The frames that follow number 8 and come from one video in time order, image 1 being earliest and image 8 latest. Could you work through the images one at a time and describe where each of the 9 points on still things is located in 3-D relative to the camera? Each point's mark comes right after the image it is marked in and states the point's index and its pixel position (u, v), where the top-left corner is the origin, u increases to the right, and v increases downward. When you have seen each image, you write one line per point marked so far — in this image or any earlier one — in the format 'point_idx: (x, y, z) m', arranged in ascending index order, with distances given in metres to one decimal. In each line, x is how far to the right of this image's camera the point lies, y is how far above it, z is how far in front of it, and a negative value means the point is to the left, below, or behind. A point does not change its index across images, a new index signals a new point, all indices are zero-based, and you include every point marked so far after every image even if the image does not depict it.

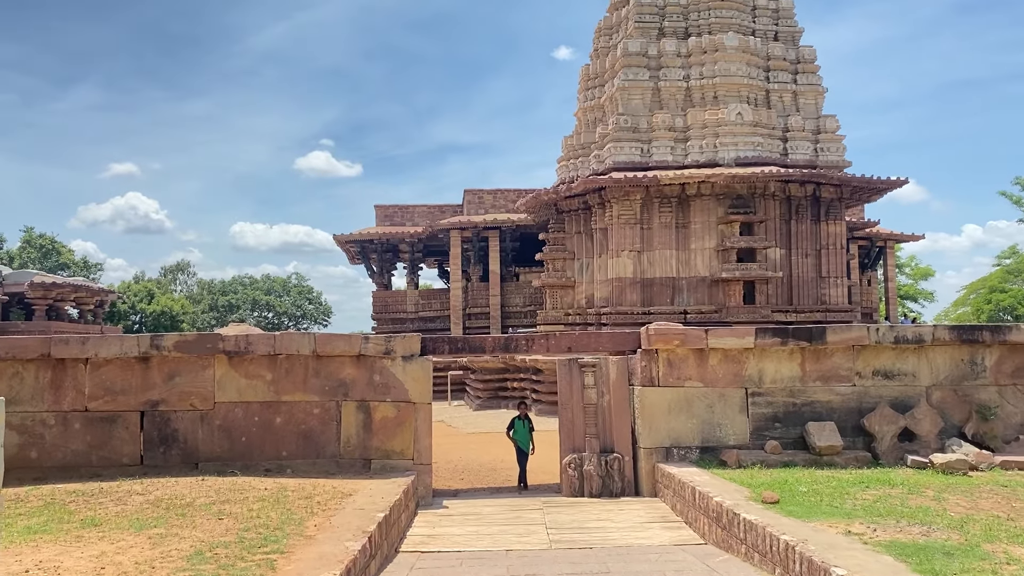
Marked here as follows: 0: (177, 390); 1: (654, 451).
0: (-3.1, -0.9, +8.0) m
1: (+1.4, -1.6, +8.4) m
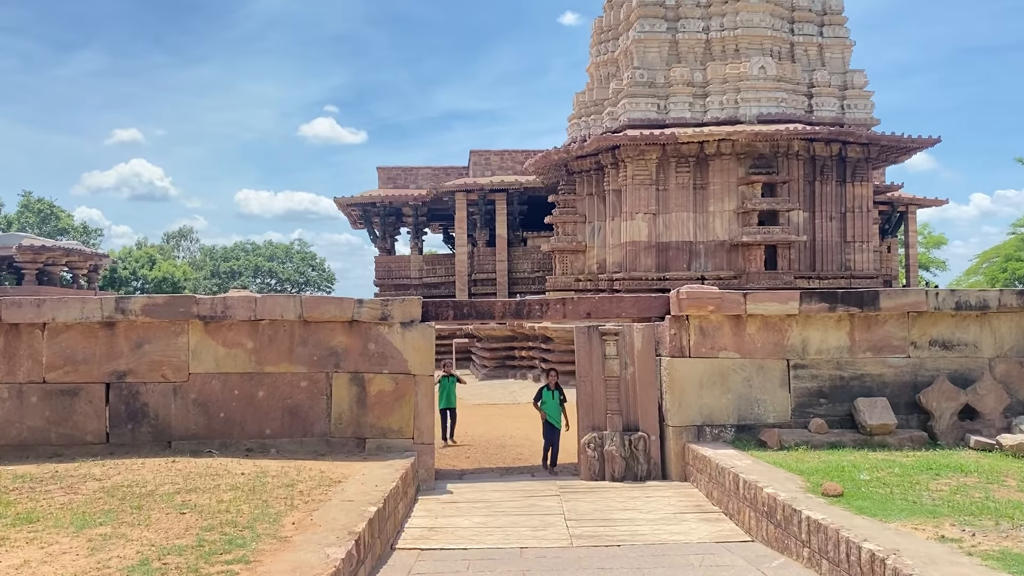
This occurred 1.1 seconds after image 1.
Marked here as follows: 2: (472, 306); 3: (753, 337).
0: (-3.0, -0.6, +7.1) m
1: (+1.5, -1.2, +7.5) m
2: (-0.4, -0.2, +7.8) m
3: (+2.1, -0.4, +7.6) m
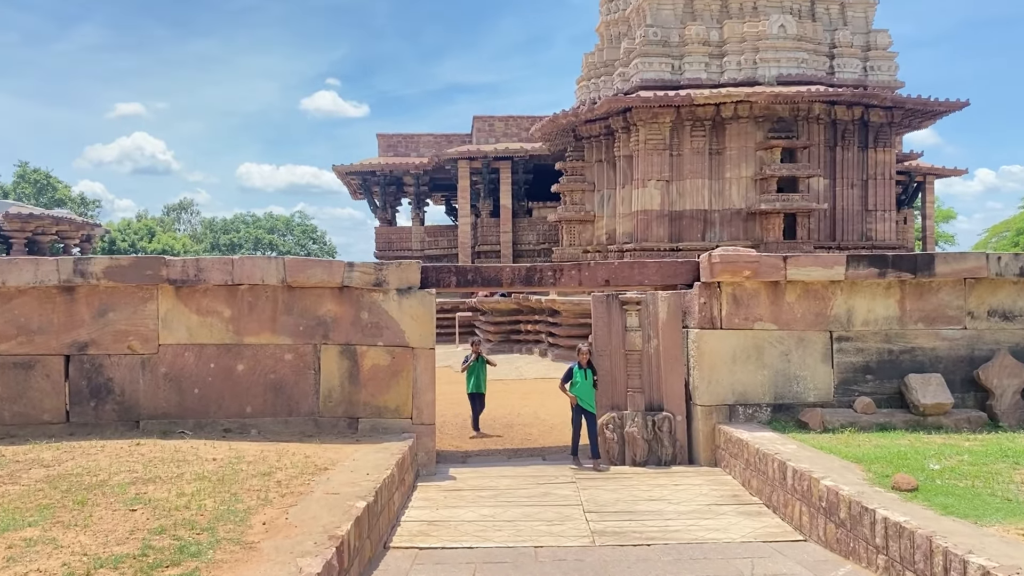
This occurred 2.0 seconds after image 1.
0: (-2.9, -0.3, +6.3) m
1: (+1.6, -0.9, +6.7) m
2: (-0.3, +0.1, +7.0) m
3: (+2.2, -0.1, +6.8) m
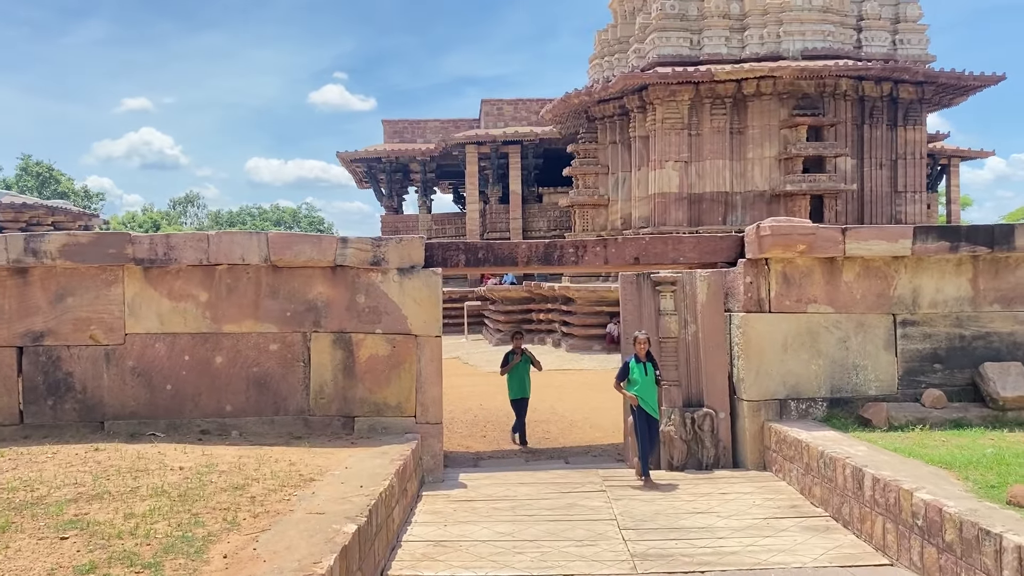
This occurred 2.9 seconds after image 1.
0: (-2.8, -0.2, +5.5) m
1: (+1.7, -0.8, +5.8) m
2: (-0.2, +0.3, +6.2) m
3: (+2.3, 0.0, +5.9) m
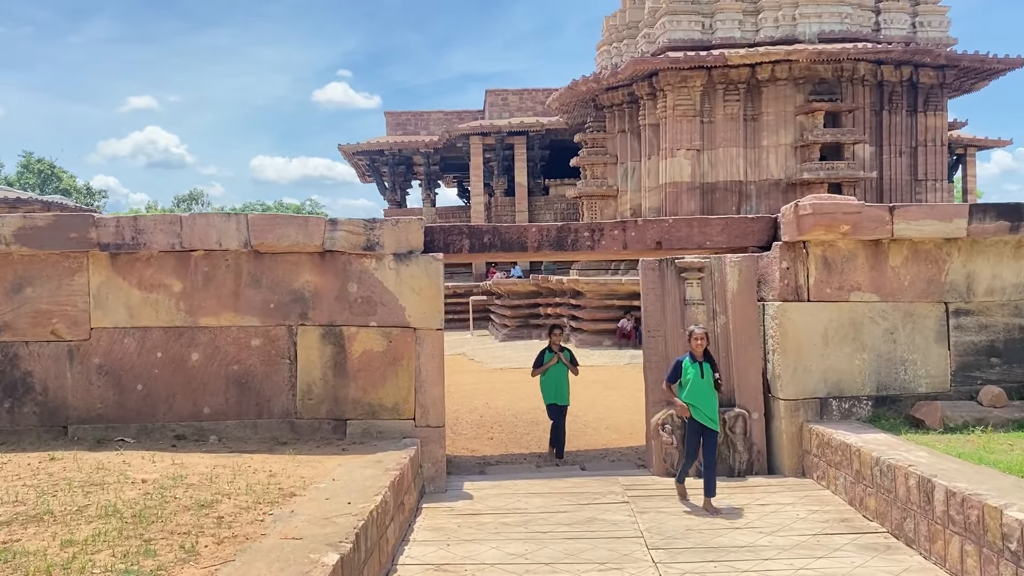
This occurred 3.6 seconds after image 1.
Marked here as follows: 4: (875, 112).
0: (-2.8, -0.1, +4.9) m
1: (+1.8, -0.7, +5.2) m
2: (-0.1, +0.4, +5.6) m
3: (+2.4, +0.1, +5.3) m
4: (+7.1, +3.4, +16.7) m
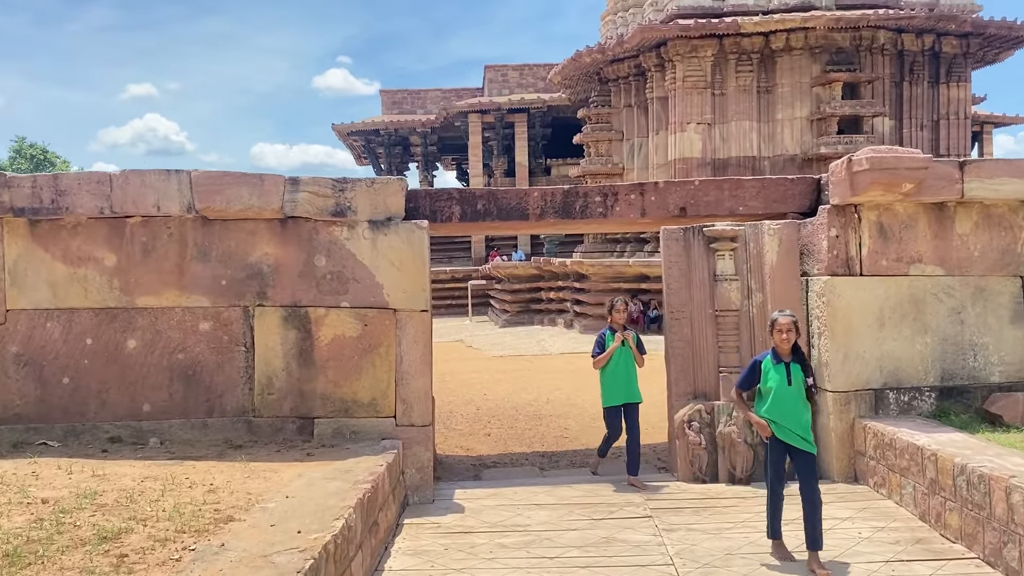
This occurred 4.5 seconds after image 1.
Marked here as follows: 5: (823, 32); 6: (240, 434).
0: (-2.8, 0.0, +4.1) m
1: (+1.7, -0.6, +4.4) m
2: (-0.1, +0.5, +4.8) m
3: (+2.4, +0.2, +4.5) m
4: (+7.0, +3.8, +15.8) m
5: (+5.4, +4.4, +14.9) m
6: (-1.3, -0.7, +4.2) m
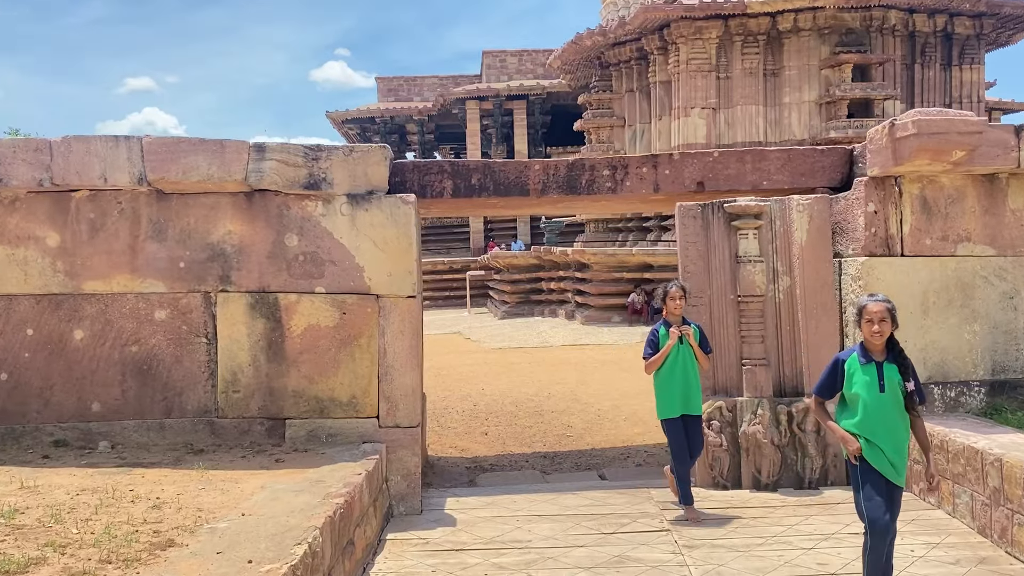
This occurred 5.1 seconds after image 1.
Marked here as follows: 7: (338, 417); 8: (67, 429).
0: (-2.8, +0.1, +3.6) m
1: (+1.7, -0.5, +3.9) m
2: (-0.1, +0.6, +4.3) m
3: (+2.4, +0.3, +4.0) m
4: (+7.0, +4.0, +15.3) m
5: (+5.4, +4.6, +14.4) m
6: (-1.3, -0.6, +3.7) m
7: (-0.7, -0.5, +3.7) m
8: (-1.9, -0.6, +3.7) m
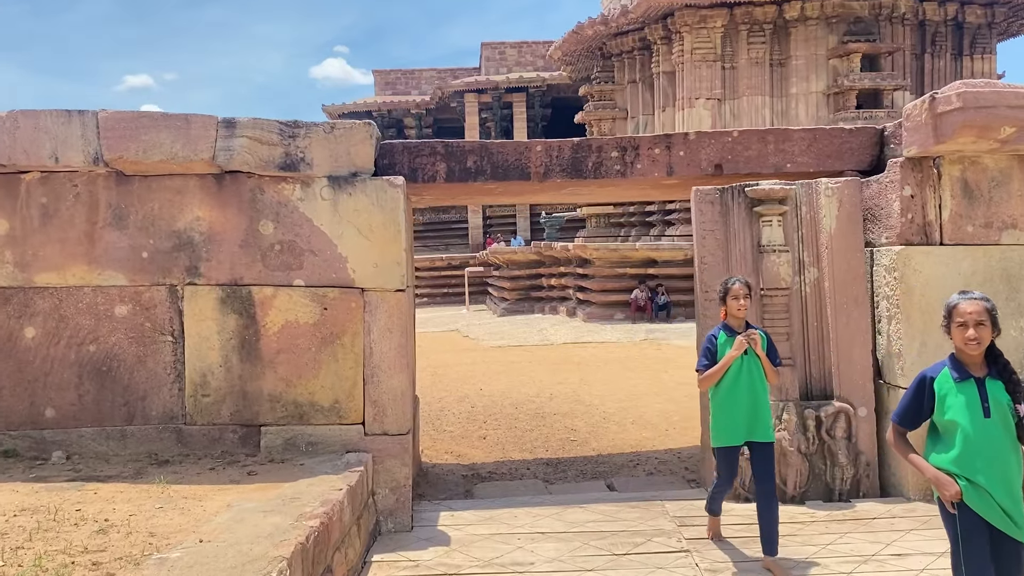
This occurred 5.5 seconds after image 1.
0: (-2.8, +0.1, +3.3) m
1: (+1.7, -0.4, +3.6) m
2: (-0.1, +0.6, +3.9) m
3: (+2.4, +0.4, +3.6) m
4: (+7.0, +4.0, +14.9) m
5: (+5.3, +4.7, +14.0) m
6: (-1.3, -0.6, +3.3) m
7: (-0.7, -0.5, +3.3) m
8: (-1.9, -0.6, +3.3) m
